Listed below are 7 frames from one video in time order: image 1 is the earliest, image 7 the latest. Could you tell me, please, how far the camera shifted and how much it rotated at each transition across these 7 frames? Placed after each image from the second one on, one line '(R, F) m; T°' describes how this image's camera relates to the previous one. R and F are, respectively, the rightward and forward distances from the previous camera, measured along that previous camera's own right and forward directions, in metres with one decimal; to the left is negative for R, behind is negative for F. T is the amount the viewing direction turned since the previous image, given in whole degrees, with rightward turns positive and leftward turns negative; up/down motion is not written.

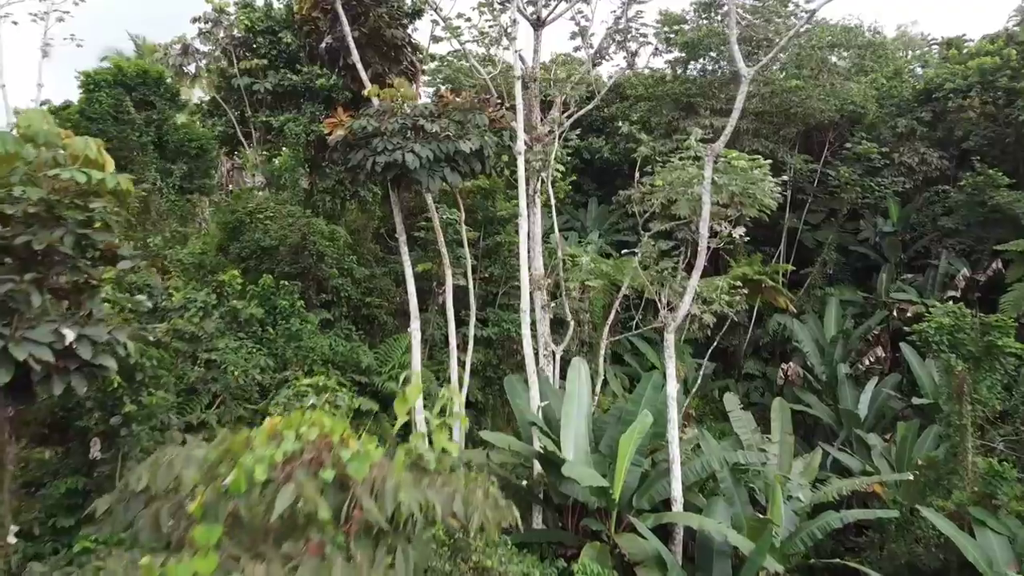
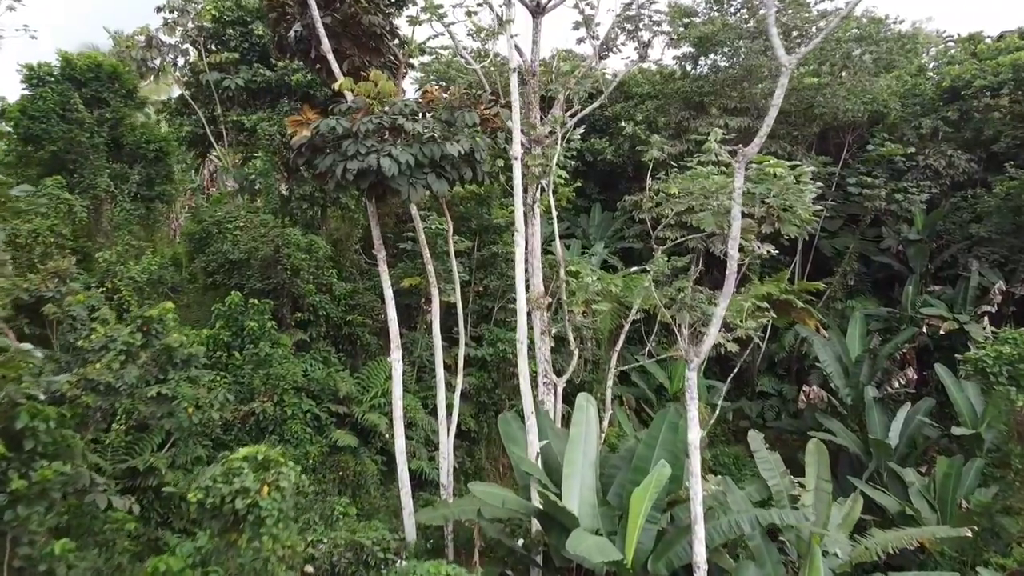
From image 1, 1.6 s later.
(0.0, +0.7) m; 0°
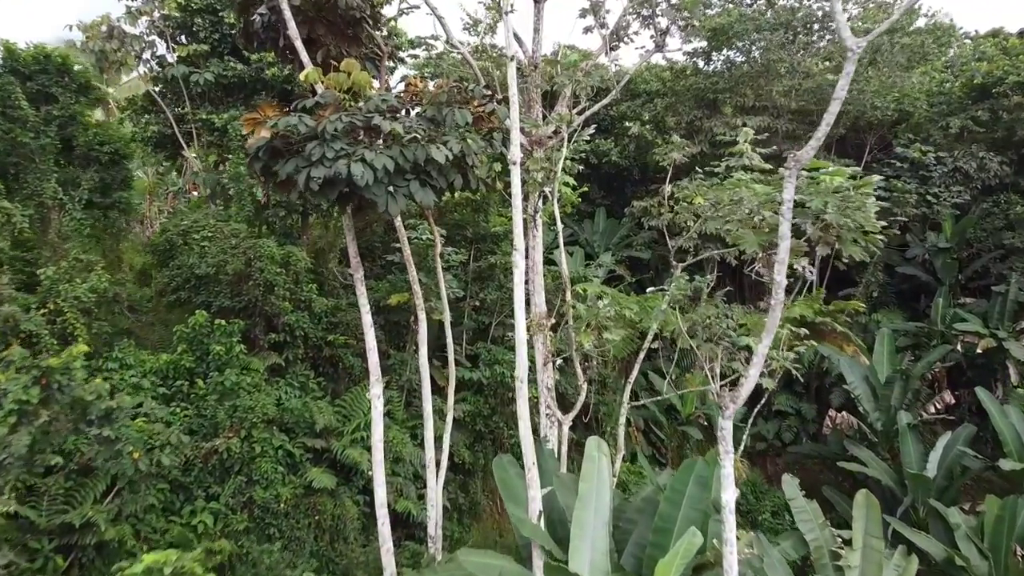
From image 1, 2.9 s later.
(0.0, +0.6) m; 0°
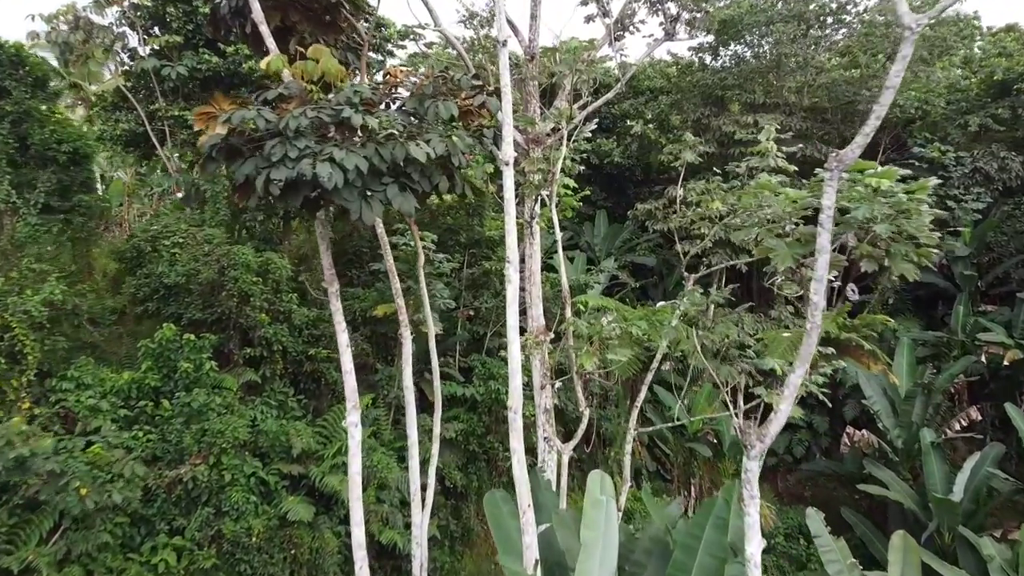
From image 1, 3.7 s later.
(0.0, +0.4) m; 0°
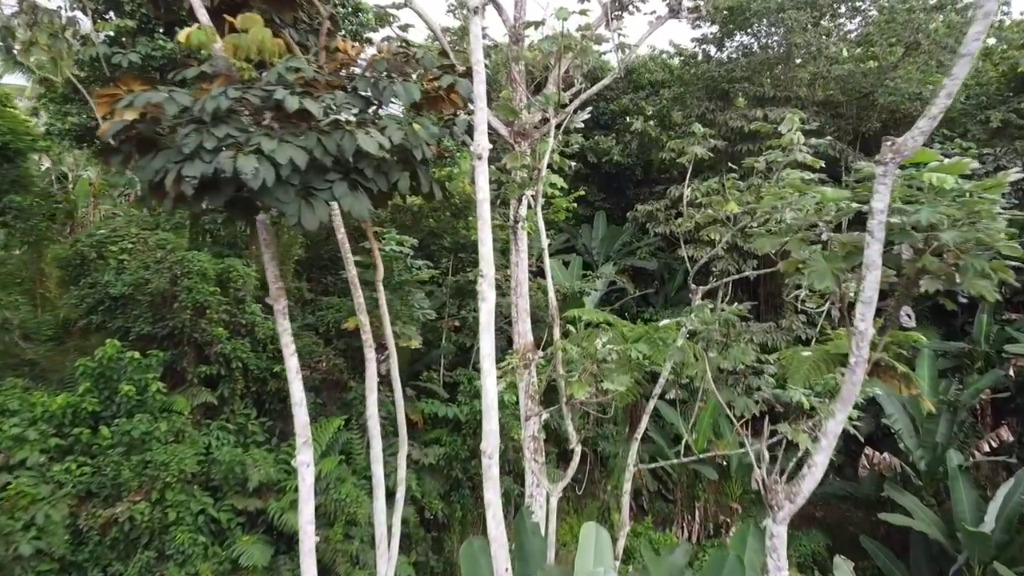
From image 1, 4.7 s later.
(+0.1, +0.5) m; 0°
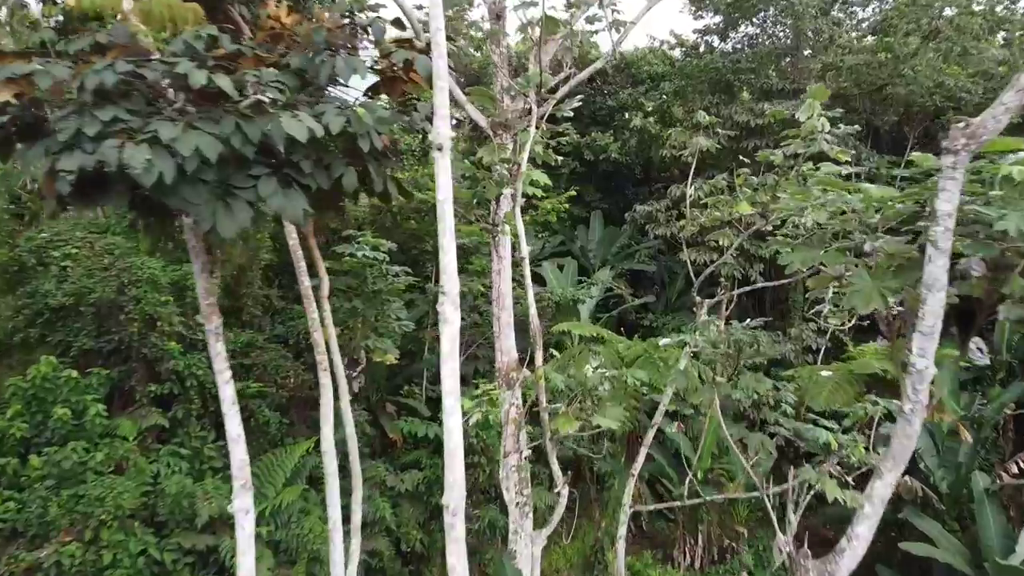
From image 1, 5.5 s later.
(+0.1, +0.4) m; 0°
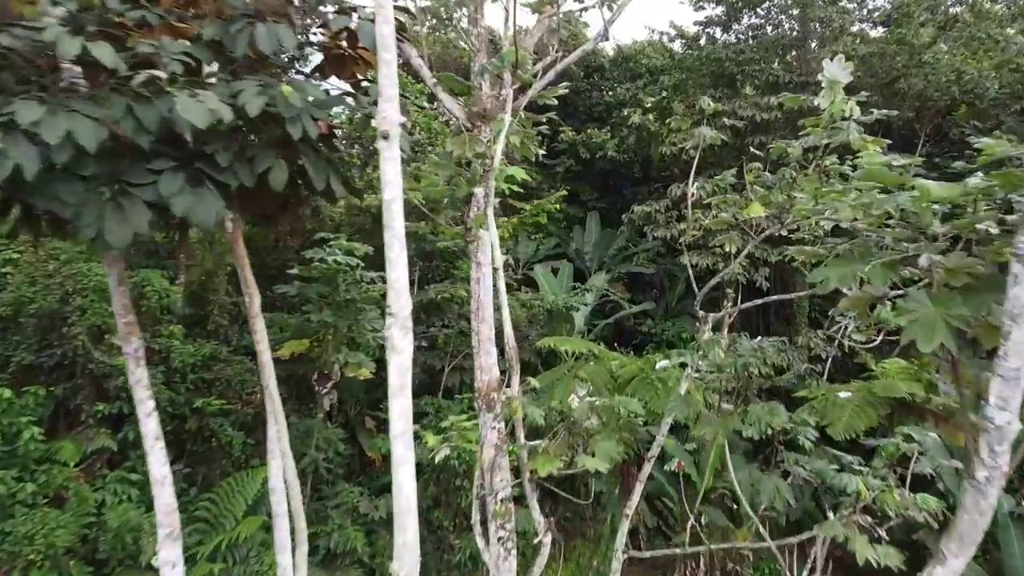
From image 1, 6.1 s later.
(+0.1, +0.4) m; 0°
